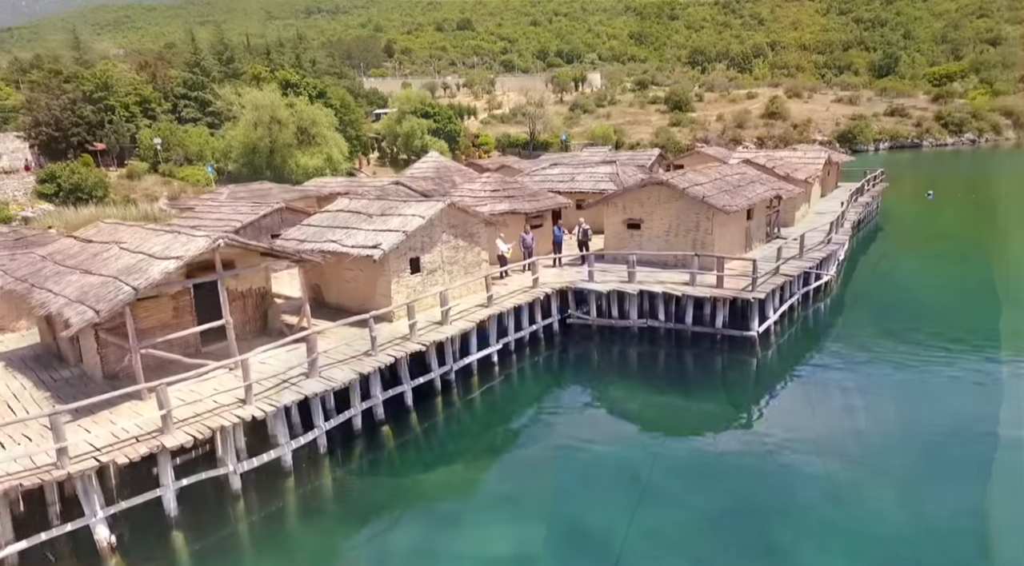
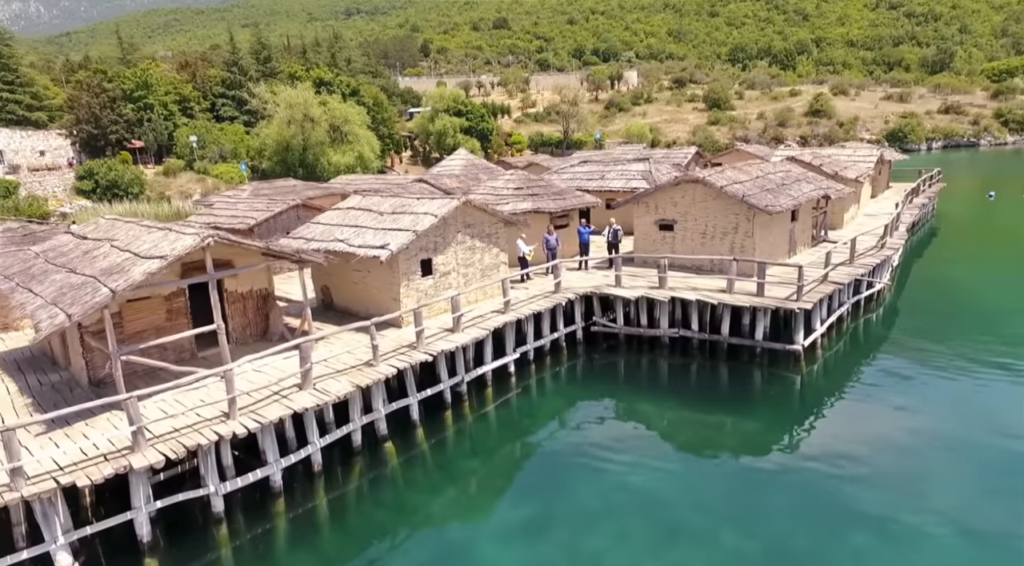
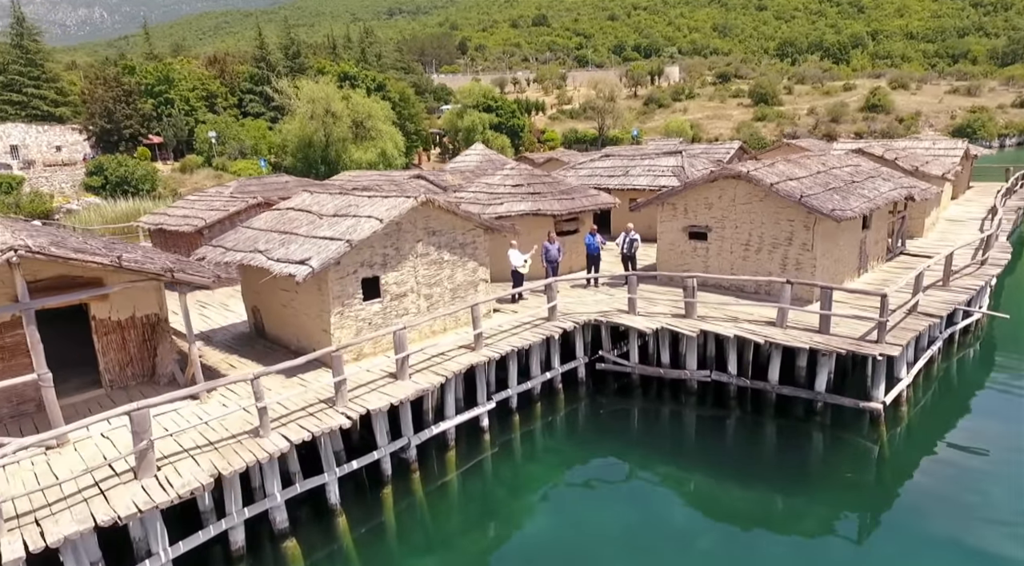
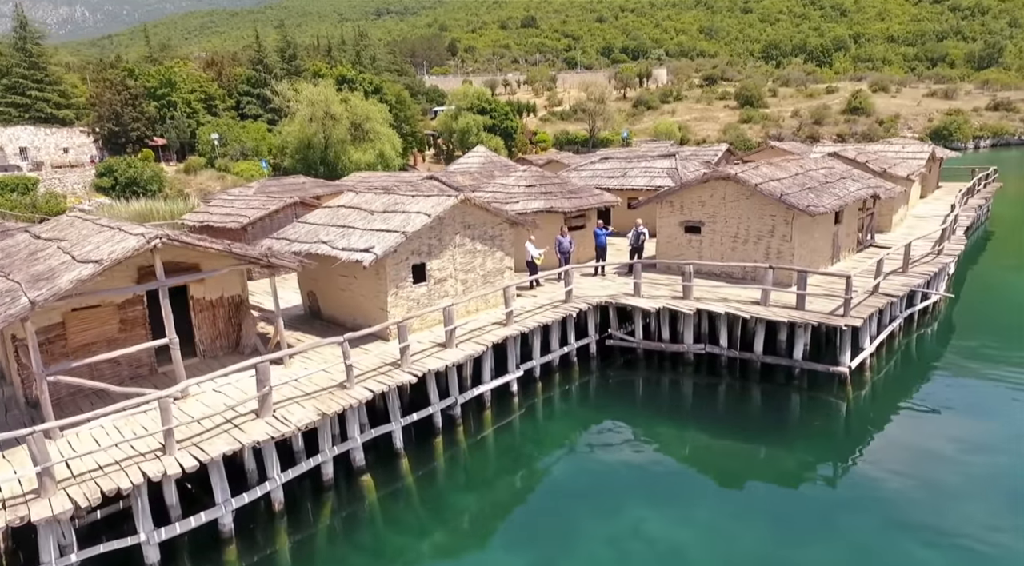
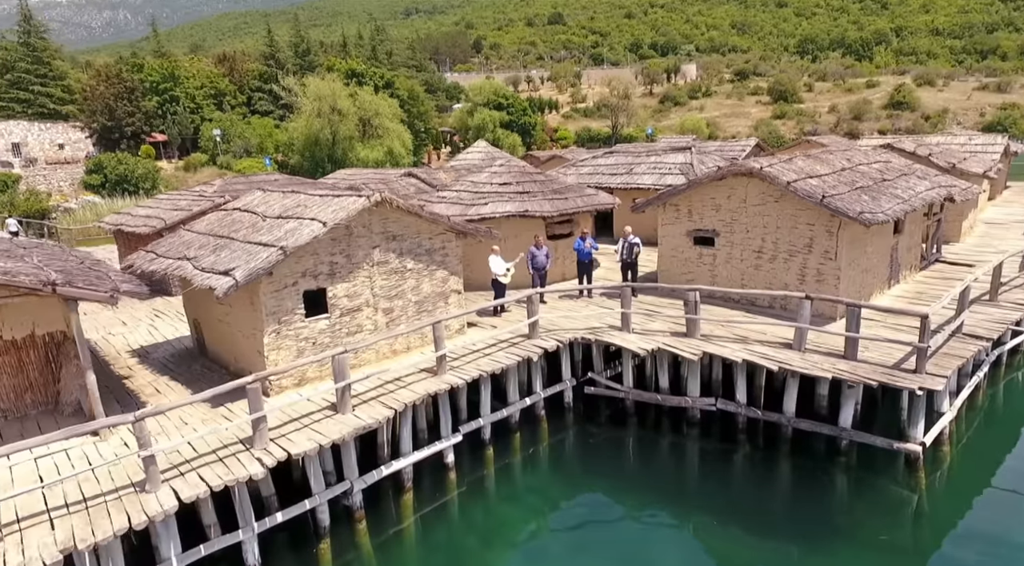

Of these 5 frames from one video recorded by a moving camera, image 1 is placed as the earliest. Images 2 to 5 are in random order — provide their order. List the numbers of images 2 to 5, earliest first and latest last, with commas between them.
2, 4, 3, 5
